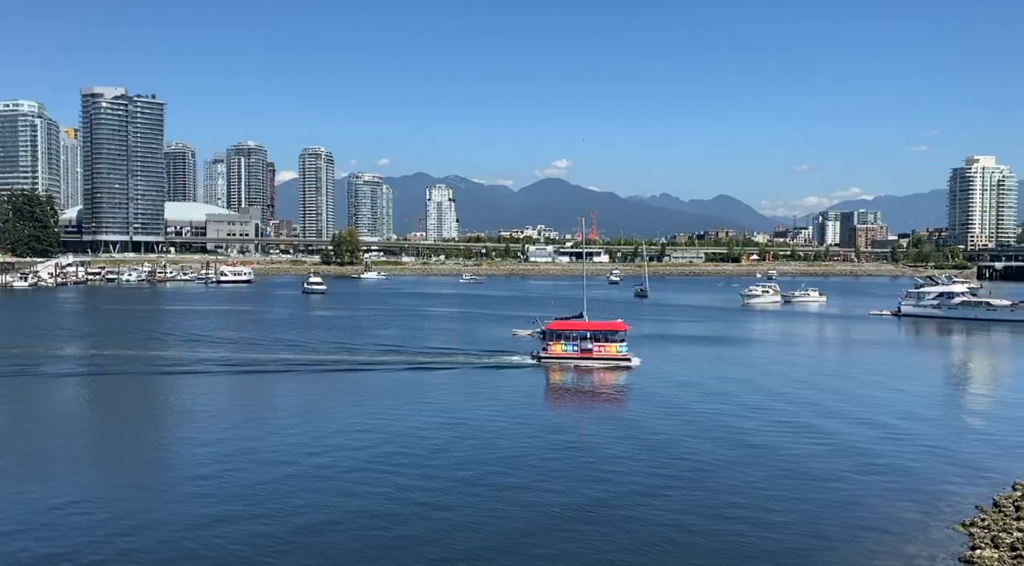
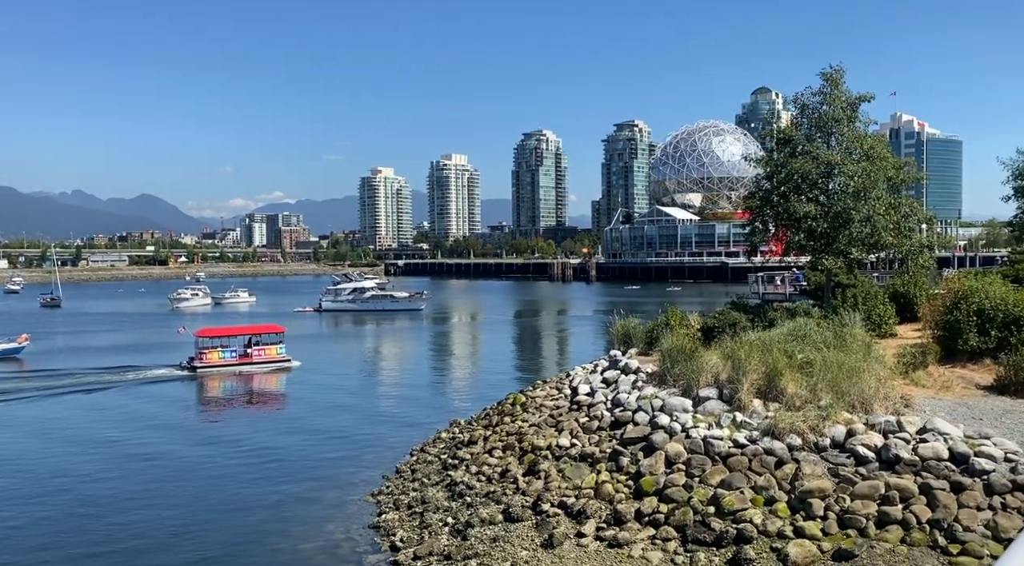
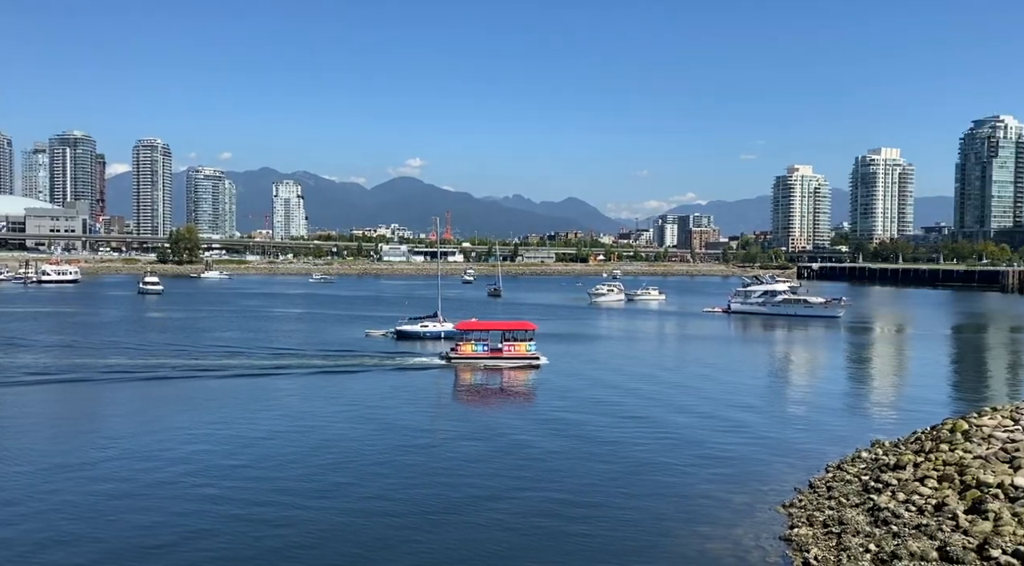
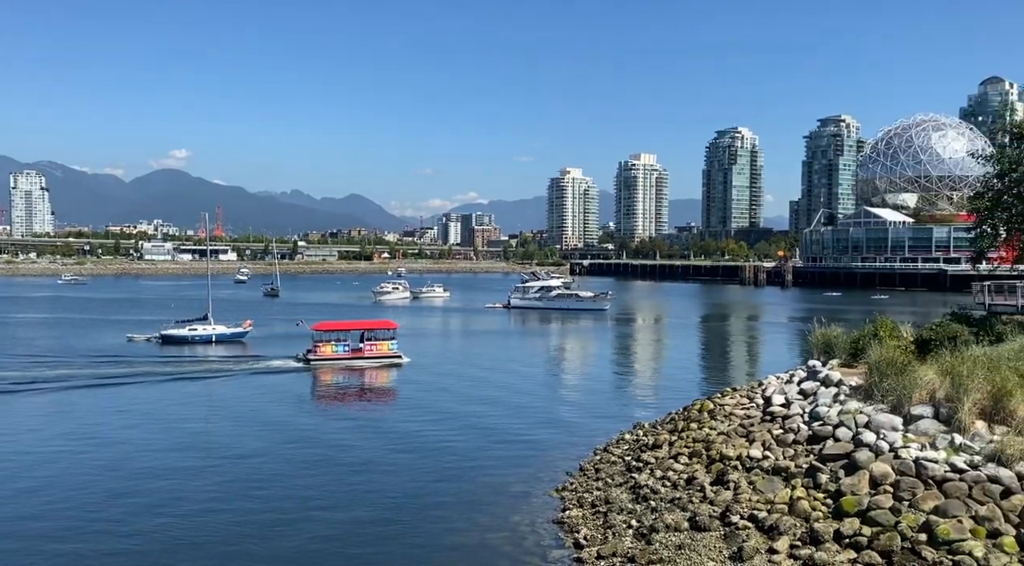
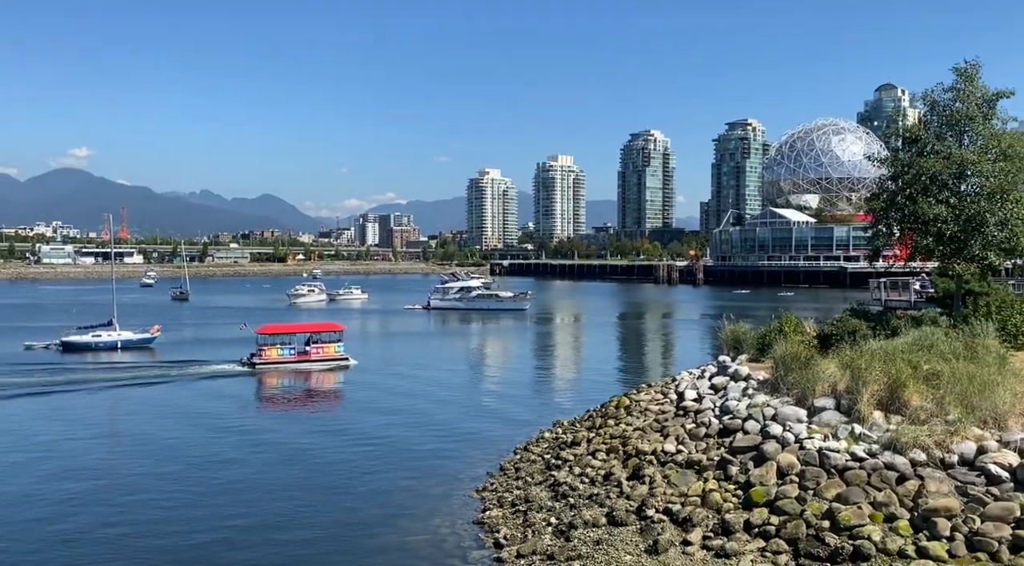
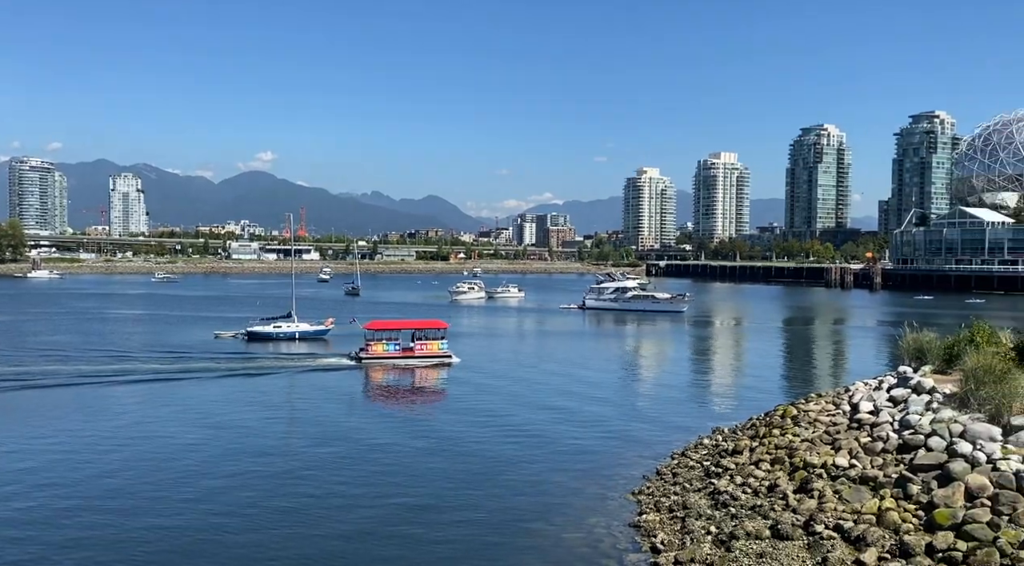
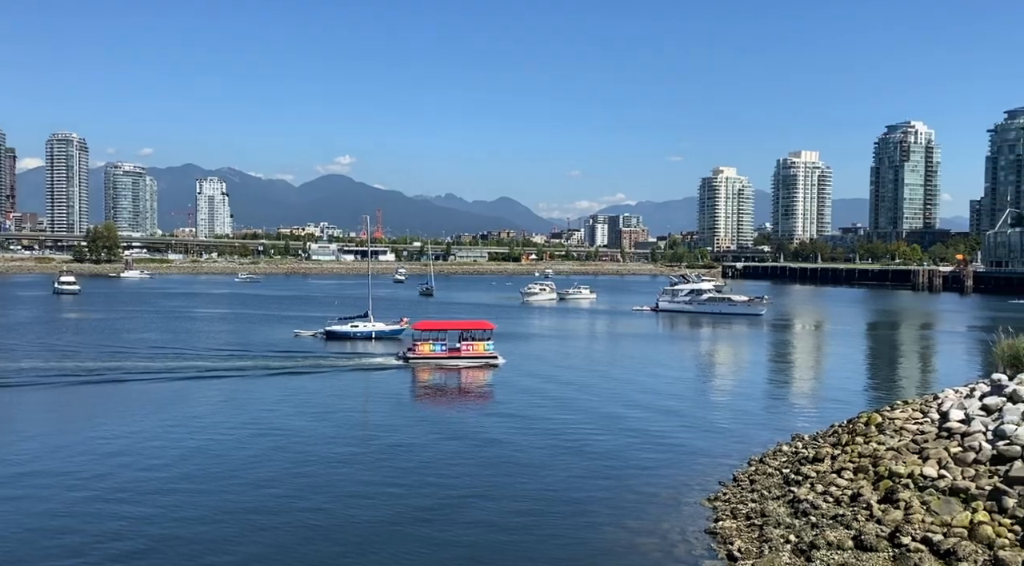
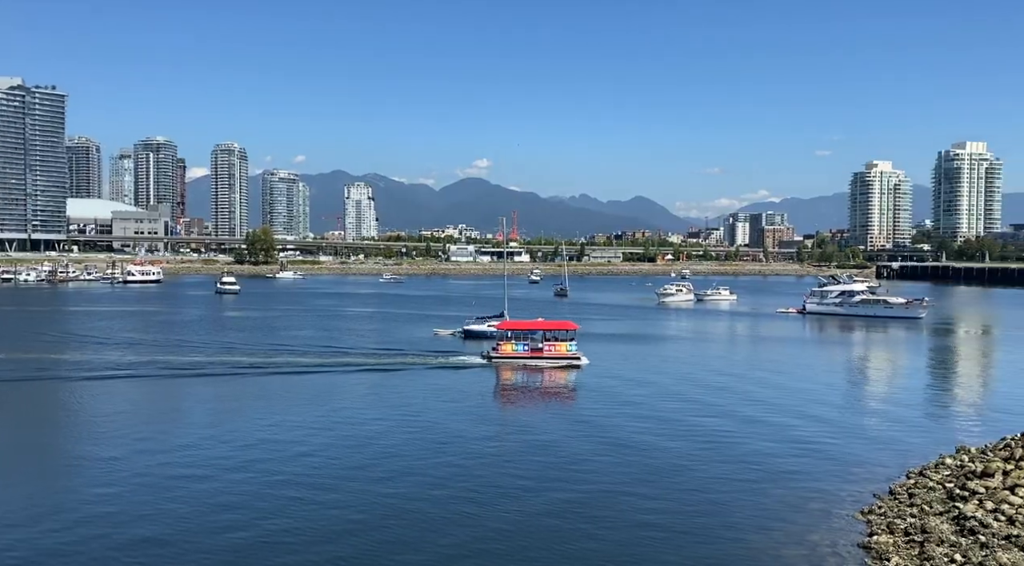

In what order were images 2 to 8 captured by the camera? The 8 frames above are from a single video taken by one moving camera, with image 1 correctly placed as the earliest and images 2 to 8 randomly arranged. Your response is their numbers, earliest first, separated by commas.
8, 3, 7, 6, 4, 5, 2
